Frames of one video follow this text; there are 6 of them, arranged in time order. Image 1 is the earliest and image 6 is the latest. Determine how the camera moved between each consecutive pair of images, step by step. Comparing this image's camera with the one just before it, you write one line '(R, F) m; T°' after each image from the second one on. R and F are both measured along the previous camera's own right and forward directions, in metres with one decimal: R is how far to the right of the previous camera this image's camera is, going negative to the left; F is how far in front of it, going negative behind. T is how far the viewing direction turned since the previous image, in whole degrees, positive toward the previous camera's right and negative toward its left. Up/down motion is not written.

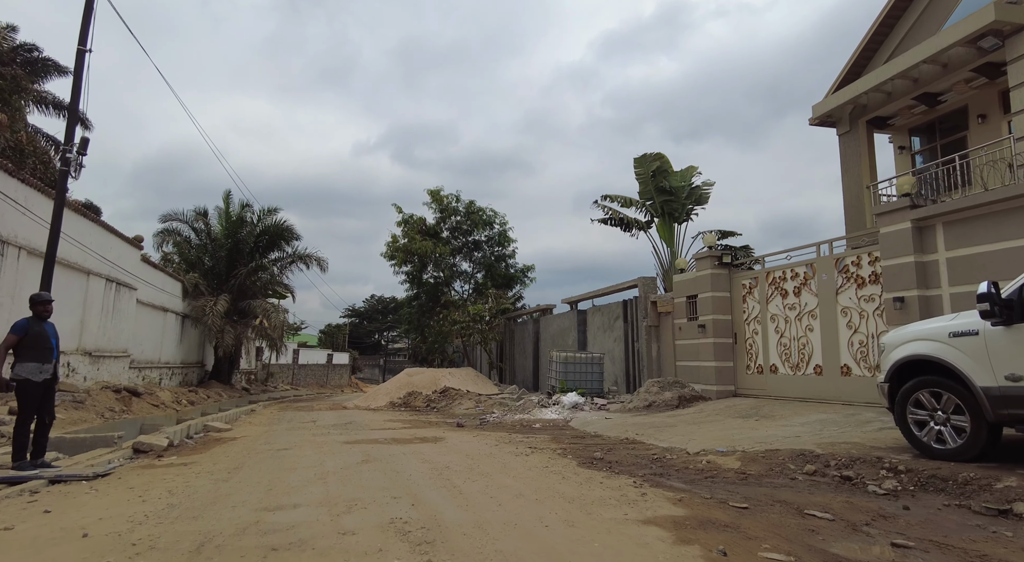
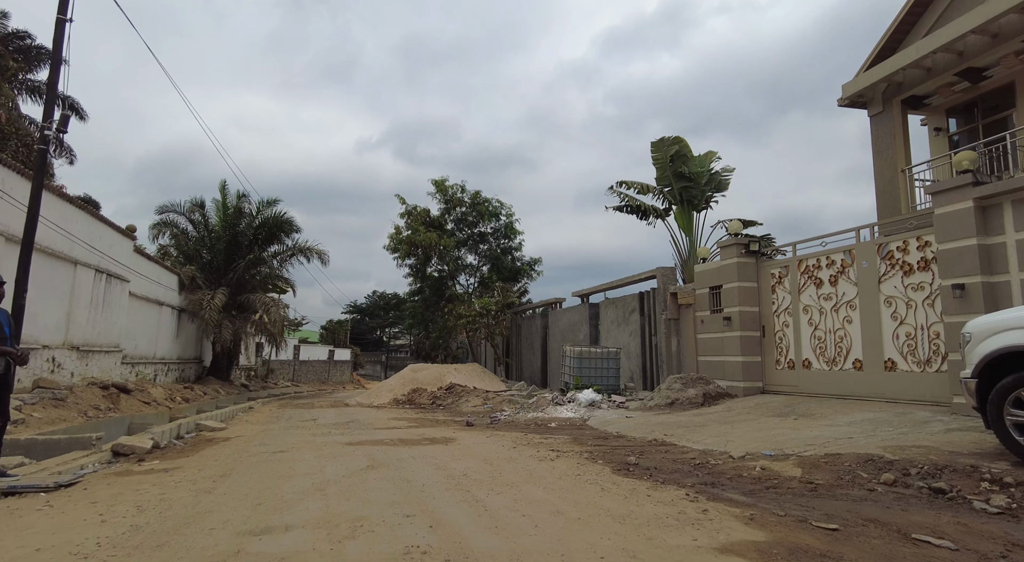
(-0.2, +0.8) m; 0°
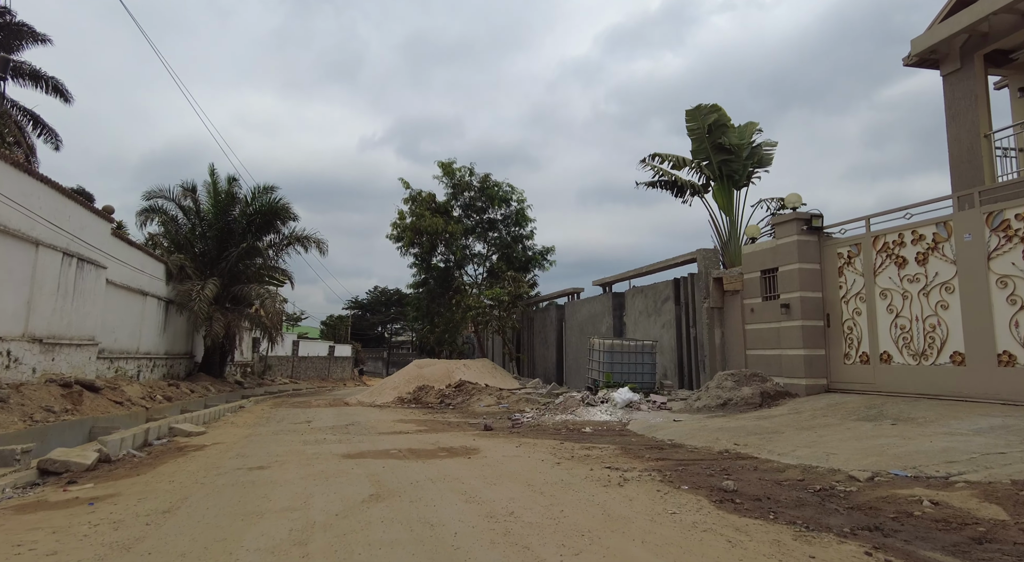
(-0.4, +1.6) m; 0°
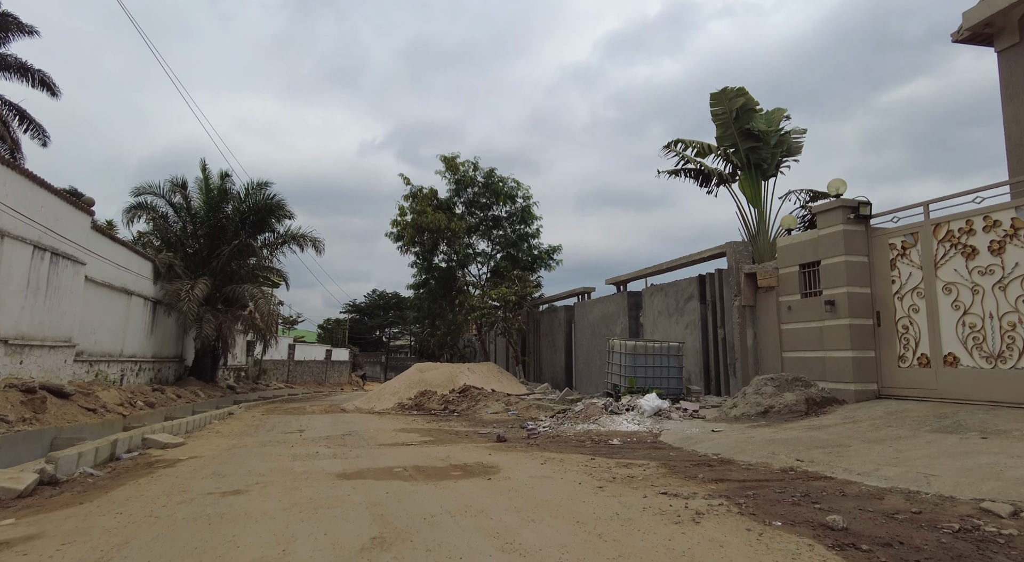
(-0.3, +1.0) m; 0°
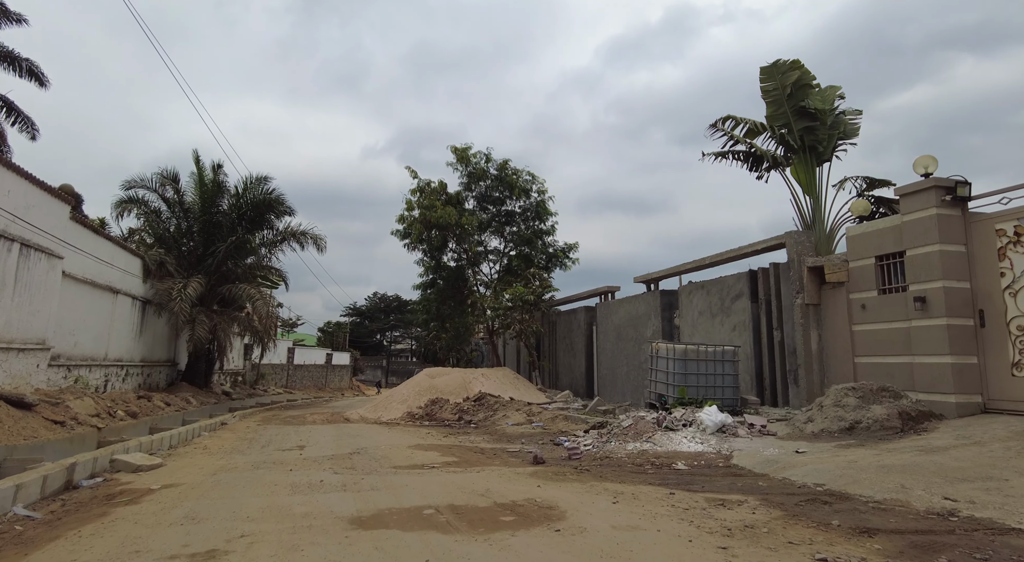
(-0.5, +1.4) m; 0°
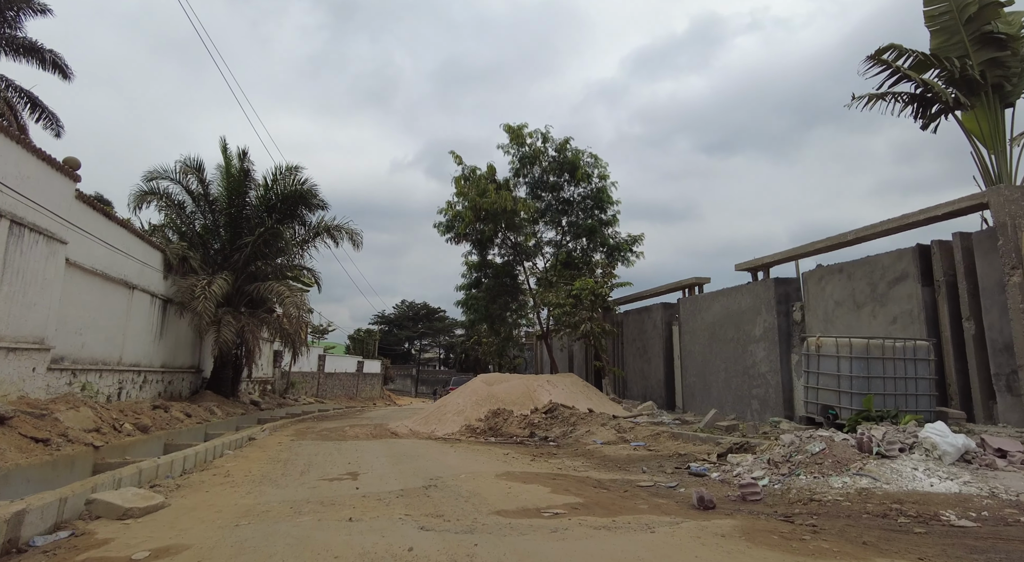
(-1.1, +2.3) m; -2°
